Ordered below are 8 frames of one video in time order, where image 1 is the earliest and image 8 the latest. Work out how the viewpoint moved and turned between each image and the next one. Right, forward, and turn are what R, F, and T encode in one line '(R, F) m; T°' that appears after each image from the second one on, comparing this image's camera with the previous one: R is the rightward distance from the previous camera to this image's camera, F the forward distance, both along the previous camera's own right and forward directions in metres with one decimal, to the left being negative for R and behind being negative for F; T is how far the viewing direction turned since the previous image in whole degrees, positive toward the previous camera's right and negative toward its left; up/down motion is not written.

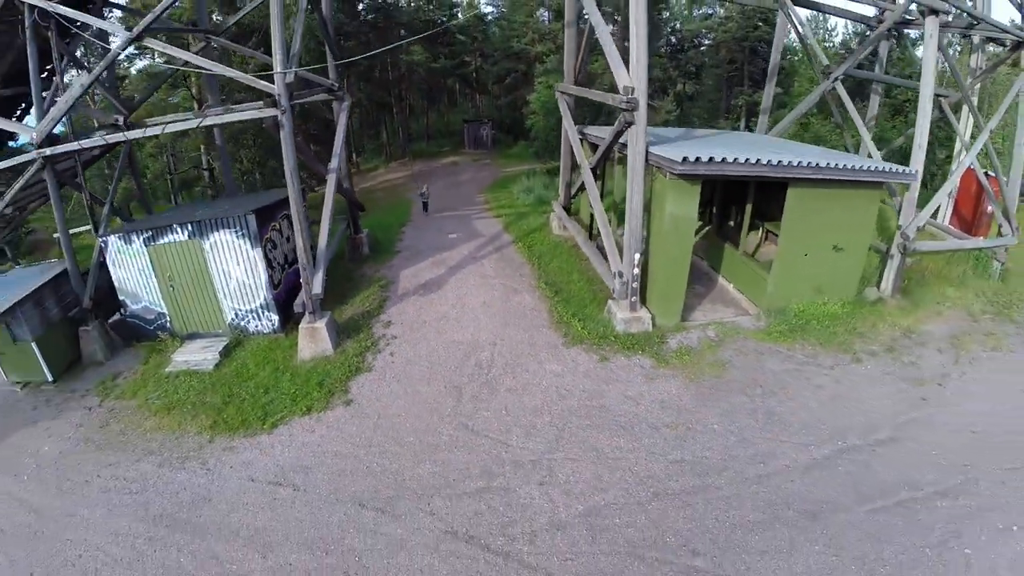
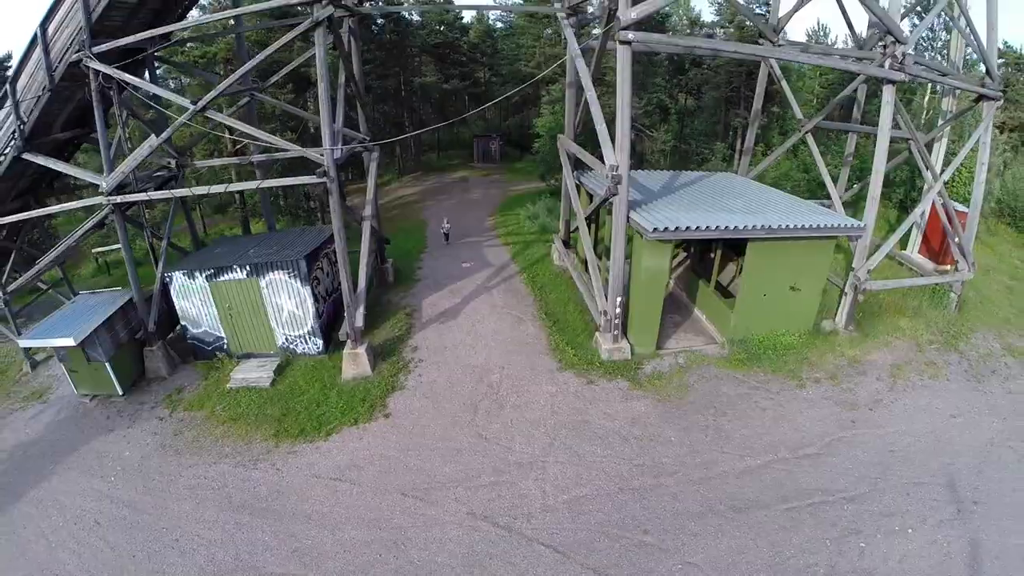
(0.0, -1.2) m; 0°
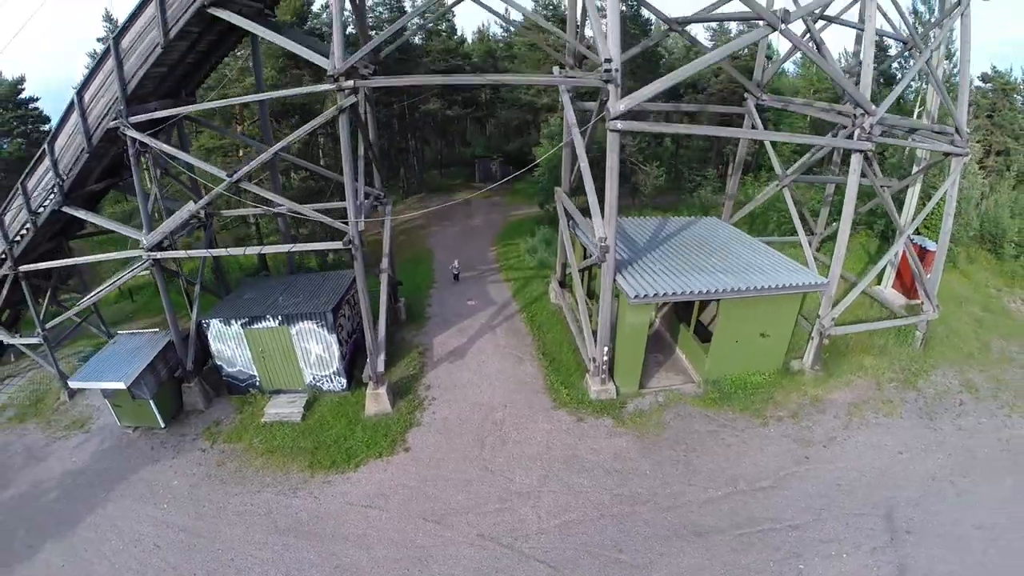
(0.0, -1.0) m; 0°
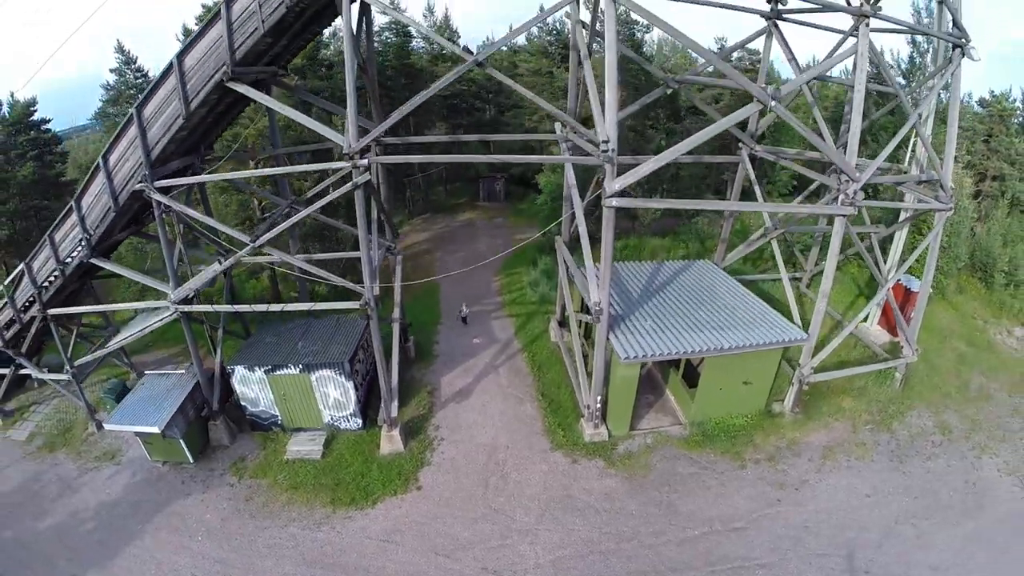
(0.0, -0.8) m; 0°
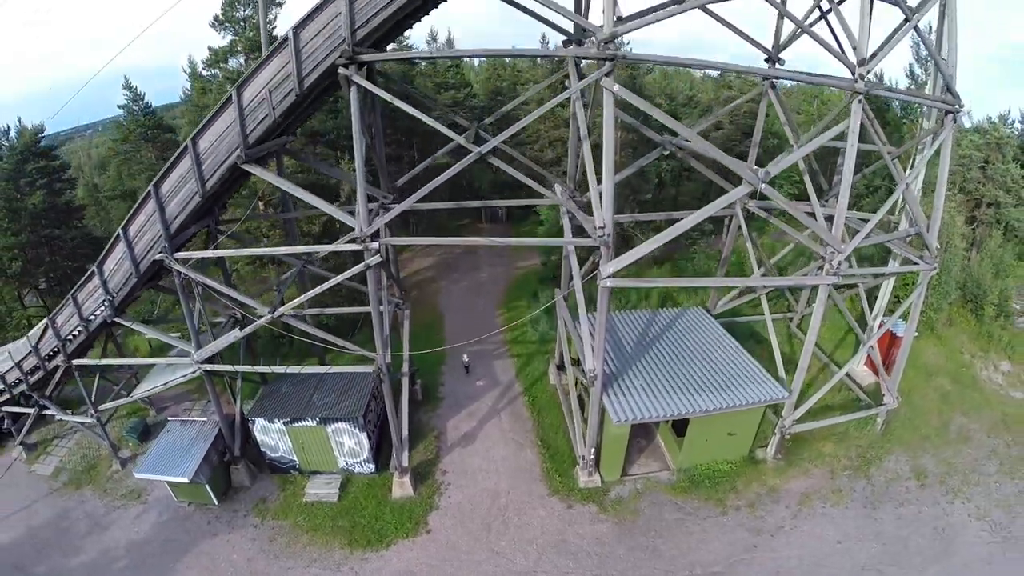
(0.0, -0.8) m; 0°
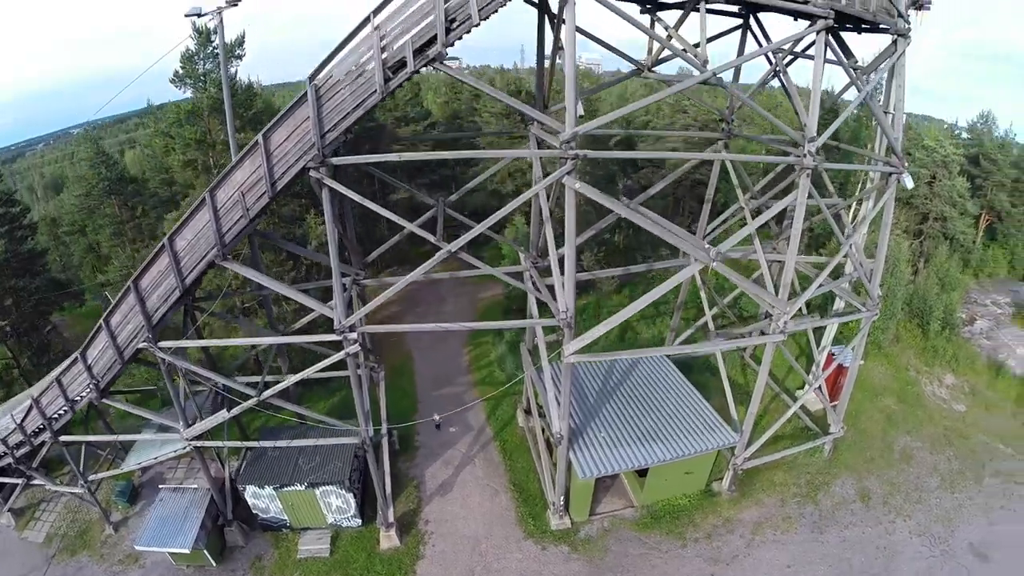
(0.0, -0.9) m; +2°
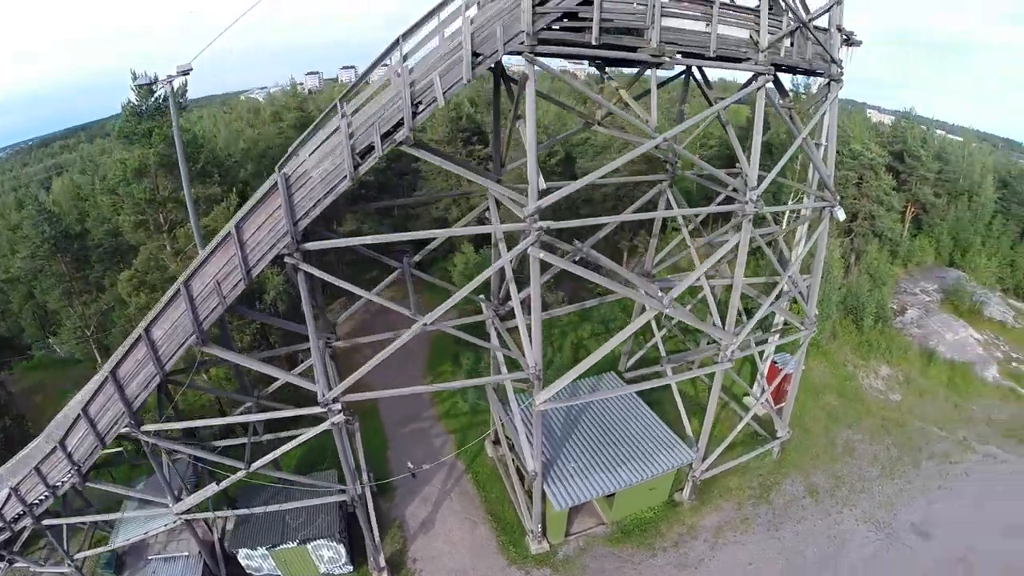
(-0.1, -0.9) m; +3°
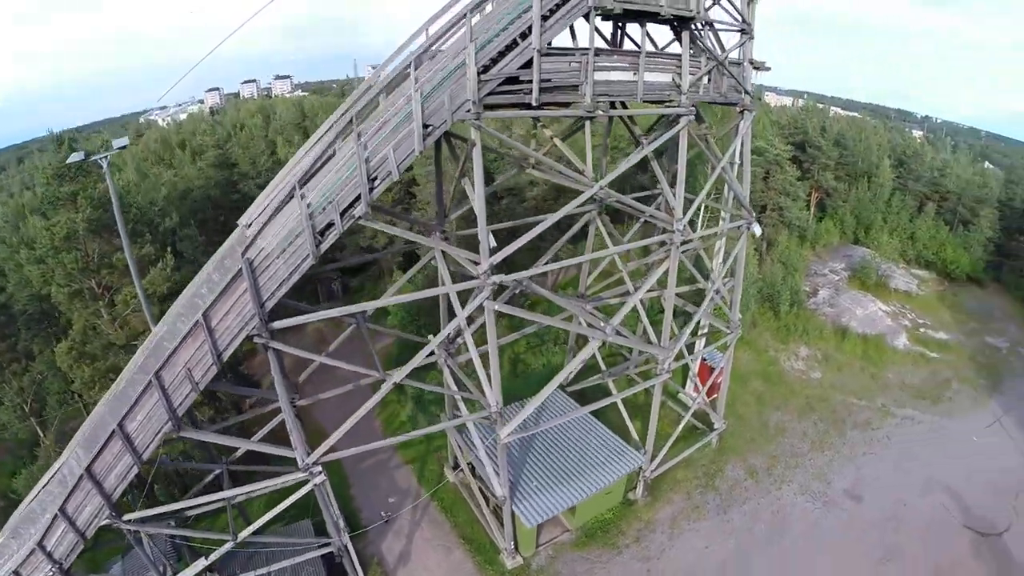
(-0.2, -1.0) m; +5°
